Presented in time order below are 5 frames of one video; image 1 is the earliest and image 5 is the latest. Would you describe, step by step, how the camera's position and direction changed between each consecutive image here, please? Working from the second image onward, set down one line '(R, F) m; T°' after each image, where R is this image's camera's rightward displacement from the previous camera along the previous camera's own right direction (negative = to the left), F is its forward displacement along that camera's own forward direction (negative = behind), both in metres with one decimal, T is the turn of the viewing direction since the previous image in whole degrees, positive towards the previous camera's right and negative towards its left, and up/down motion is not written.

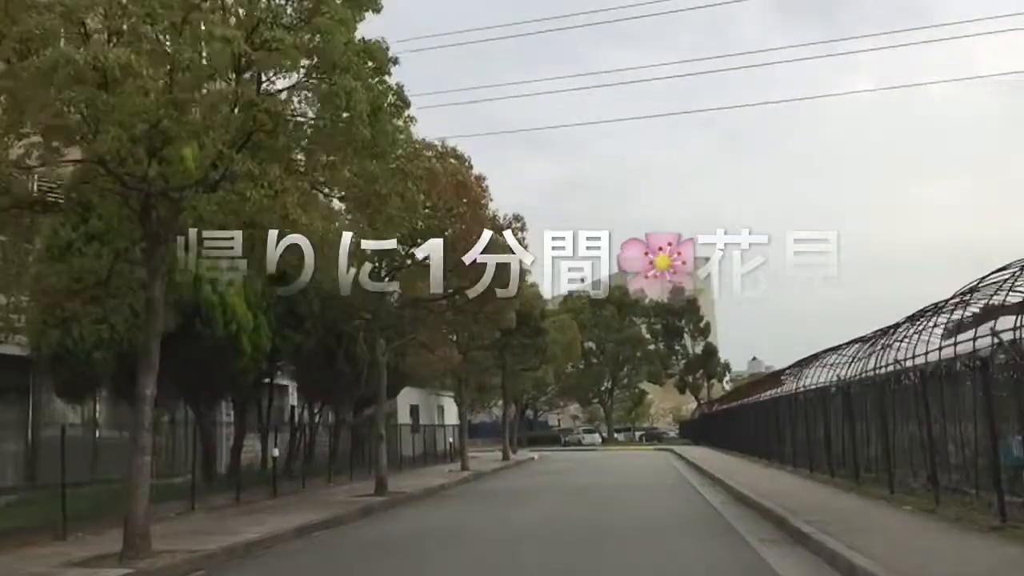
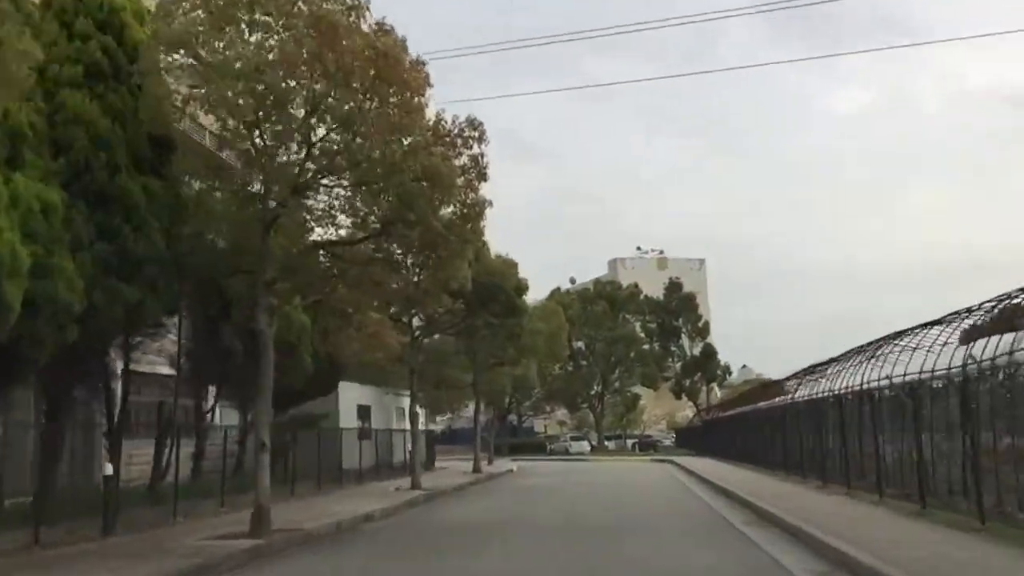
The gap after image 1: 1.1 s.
(+0.7, +8.4) m; +1°
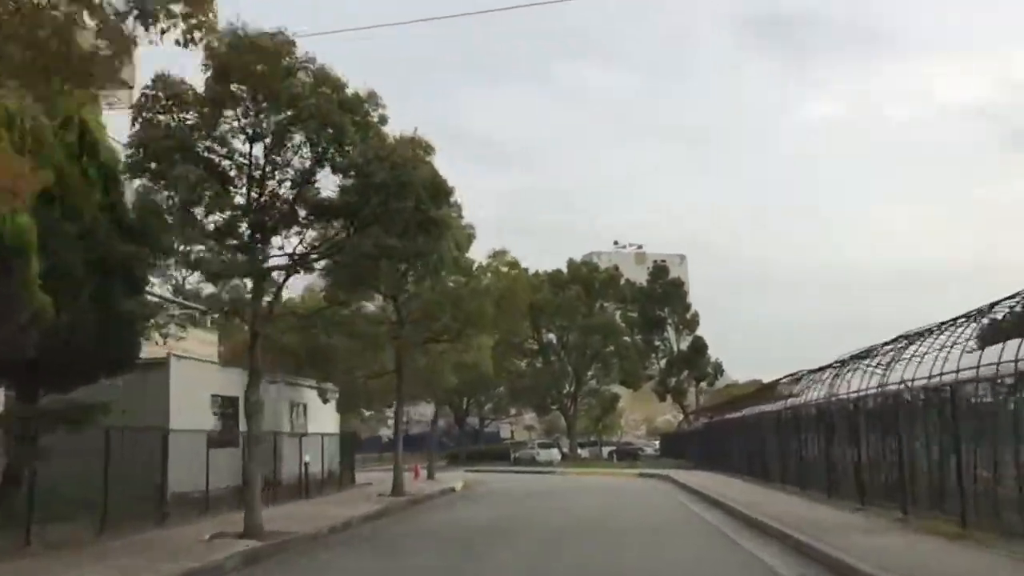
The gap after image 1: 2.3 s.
(+1.1, +12.0) m; +2°
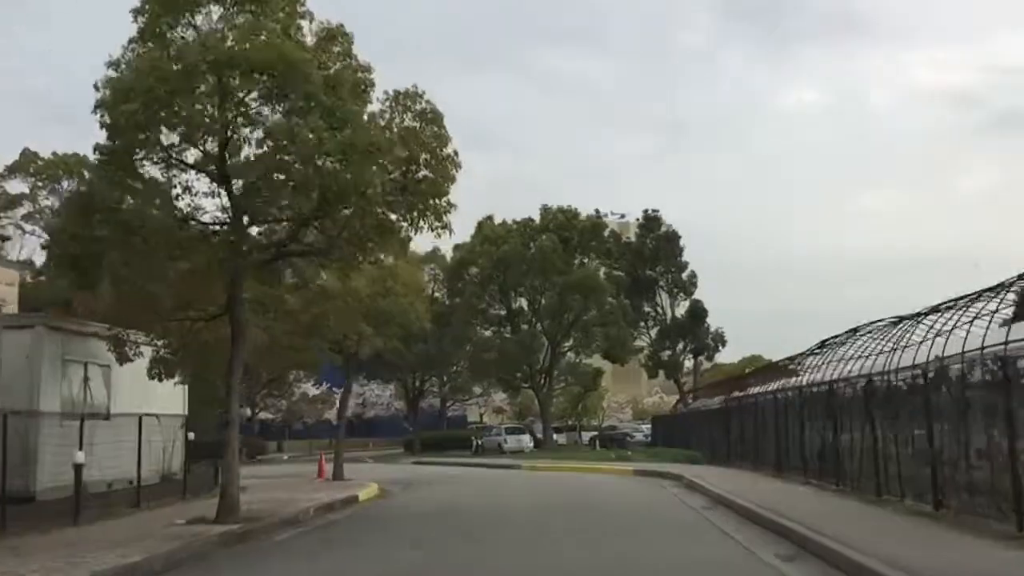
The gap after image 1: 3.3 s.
(+1.1, +12.1) m; +1°
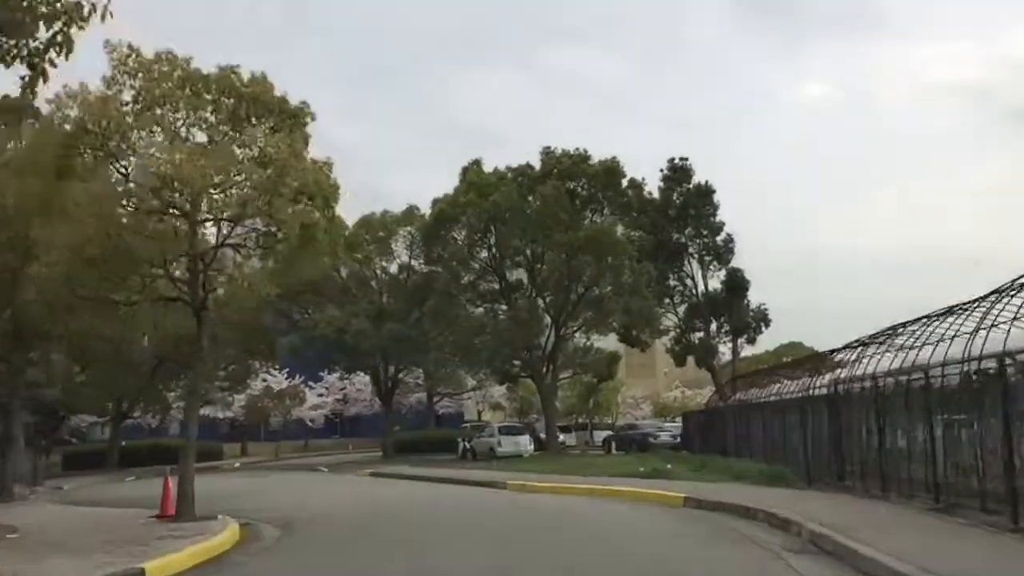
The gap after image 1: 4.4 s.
(+0.7, +11.7) m; -1°
